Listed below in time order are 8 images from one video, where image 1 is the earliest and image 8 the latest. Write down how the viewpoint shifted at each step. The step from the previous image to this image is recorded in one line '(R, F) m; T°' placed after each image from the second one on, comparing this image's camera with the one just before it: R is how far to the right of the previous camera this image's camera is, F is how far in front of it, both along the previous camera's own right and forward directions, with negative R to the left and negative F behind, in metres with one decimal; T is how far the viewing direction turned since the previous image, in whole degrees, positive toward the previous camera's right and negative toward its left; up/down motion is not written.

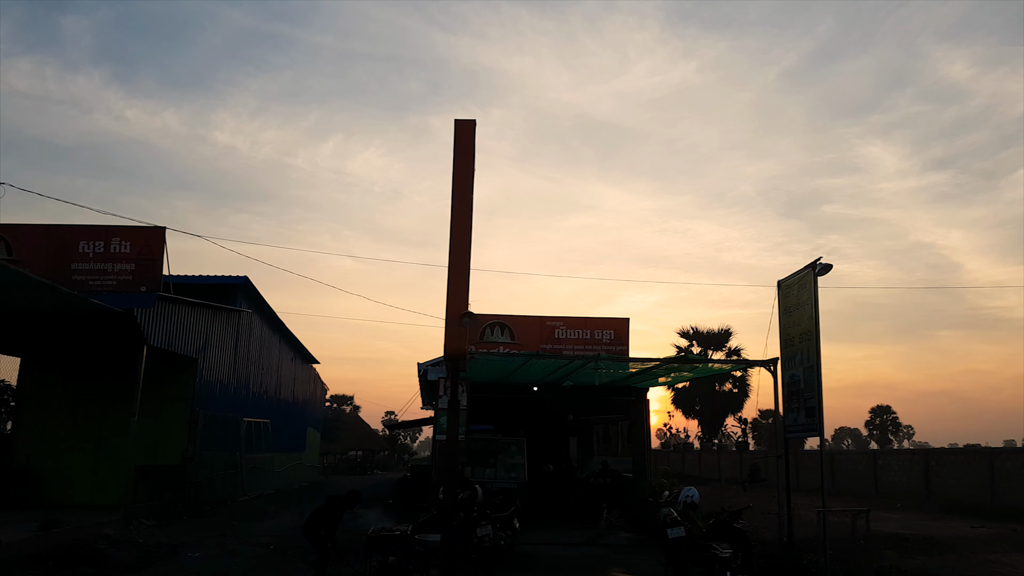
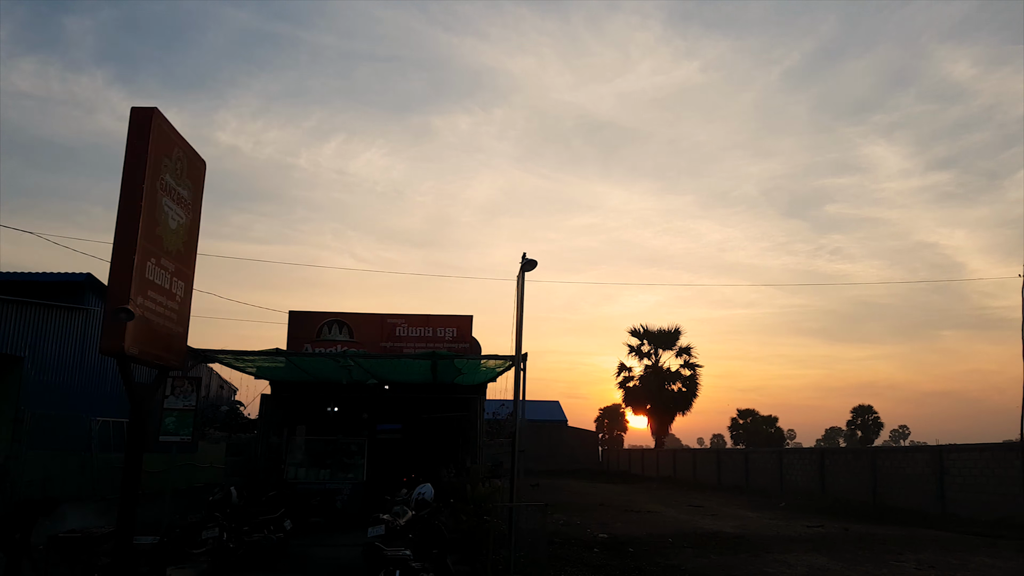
(+4.4, +0.1) m; 0°
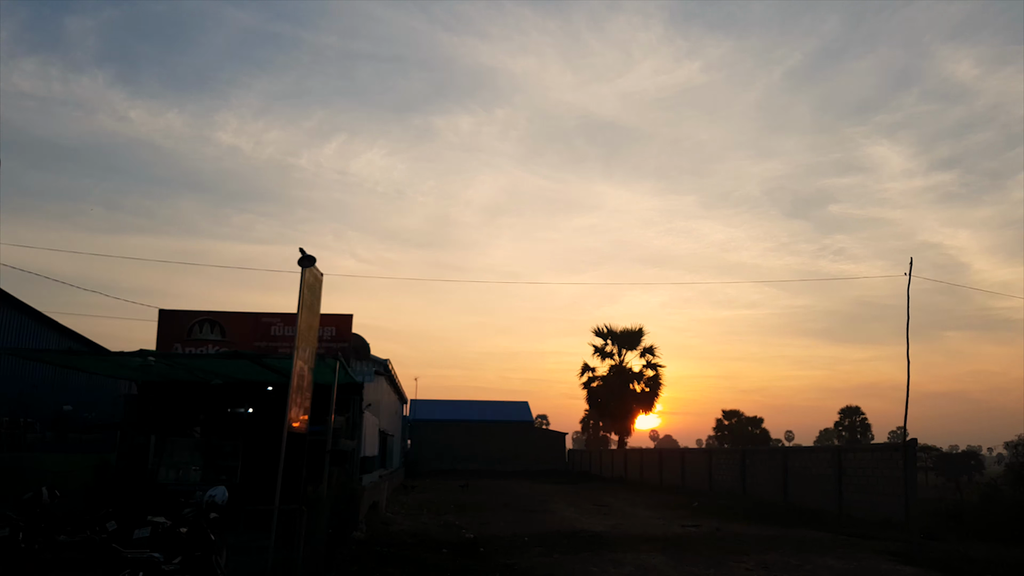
(+3.4, +0.1) m; 0°
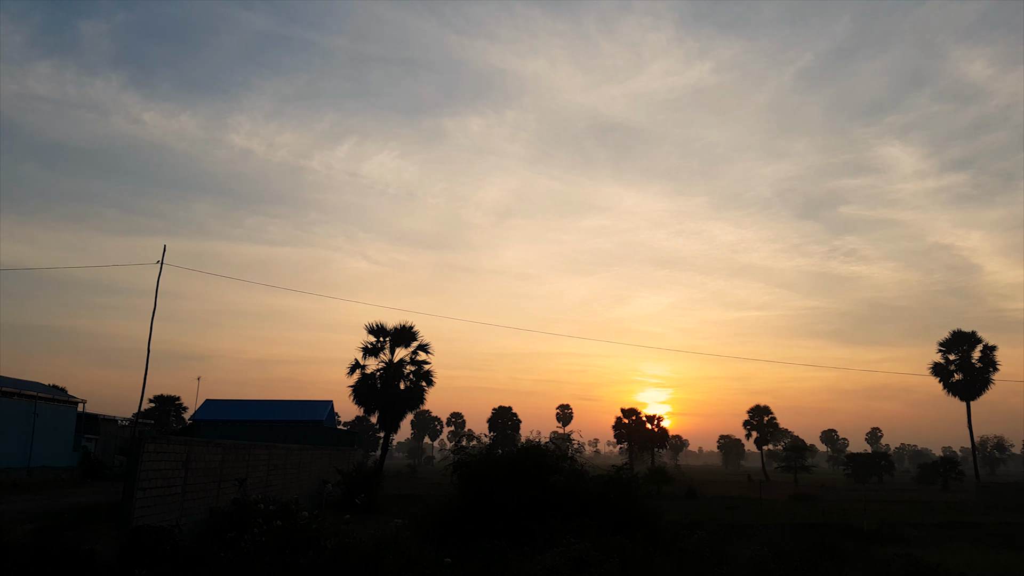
(+20.9, +0.4) m; 0°
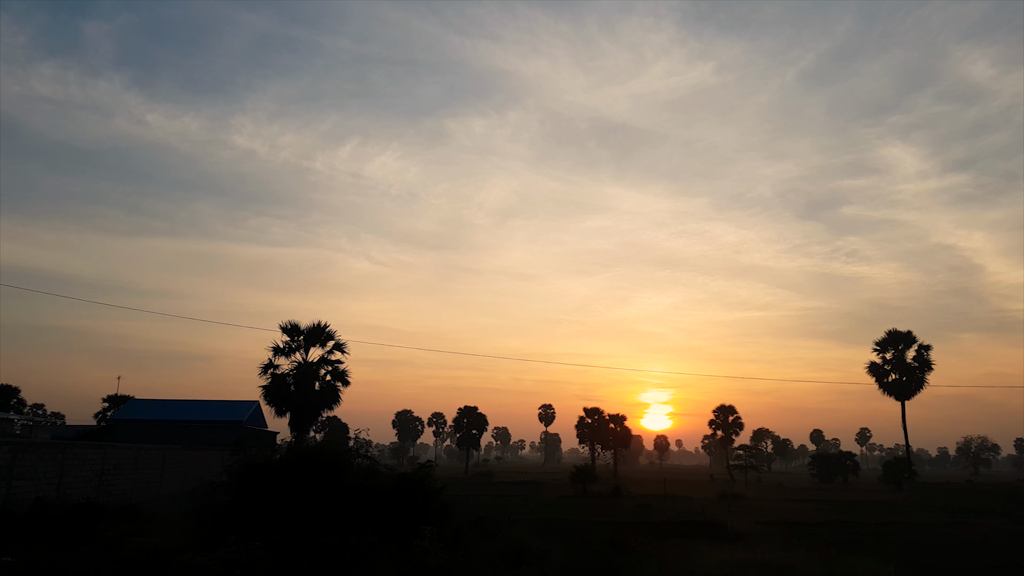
(+7.7, +0.1) m; 0°
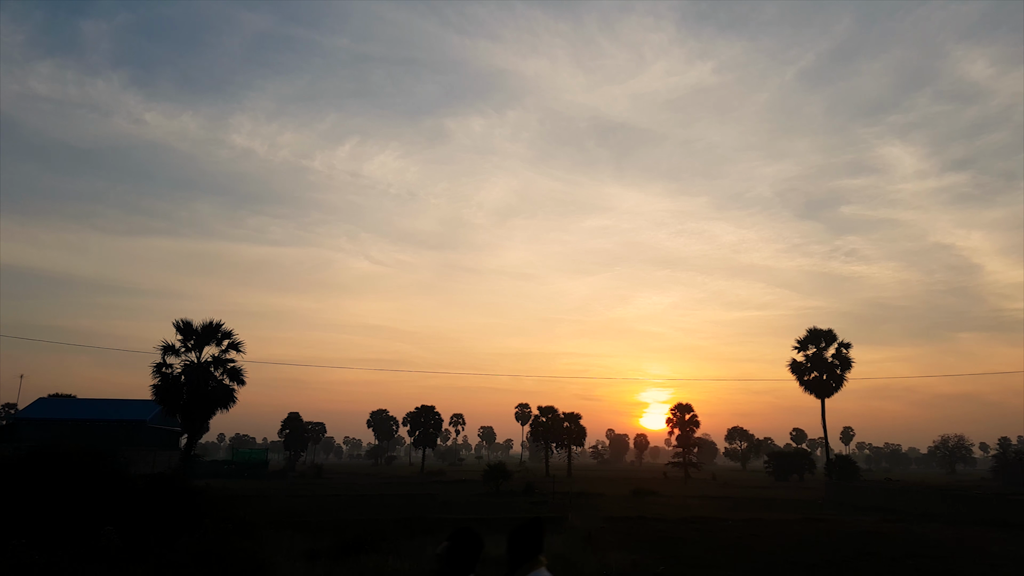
(+9.1, +0.3) m; 0°
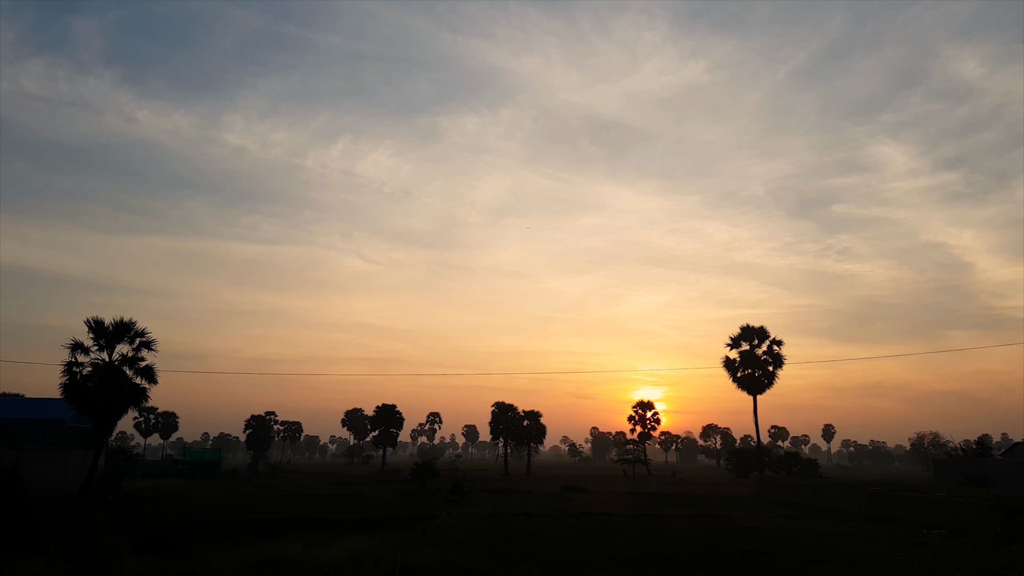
(+6.9, +0.1) m; +1°
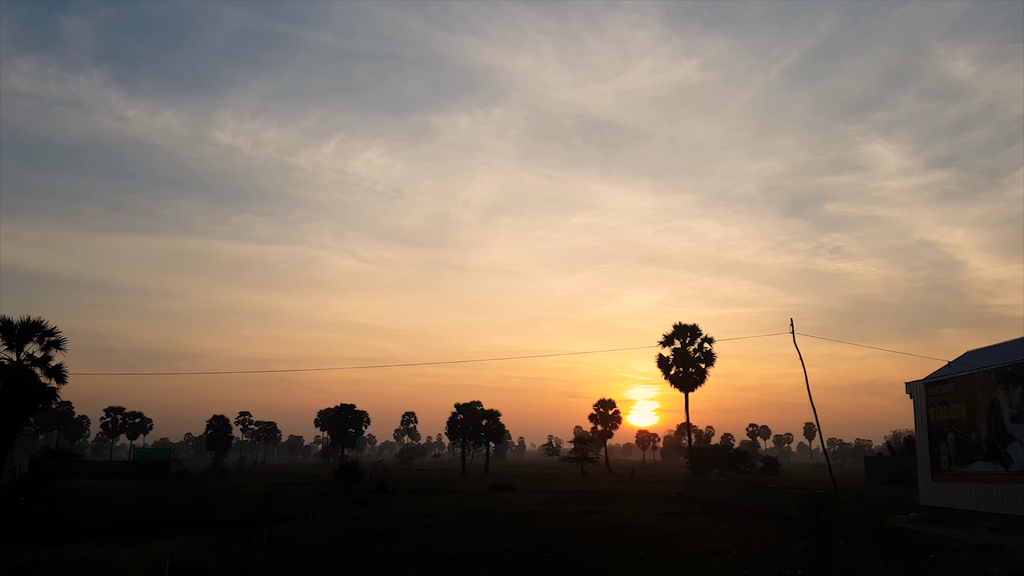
(+7.0, +0.1) m; +1°
